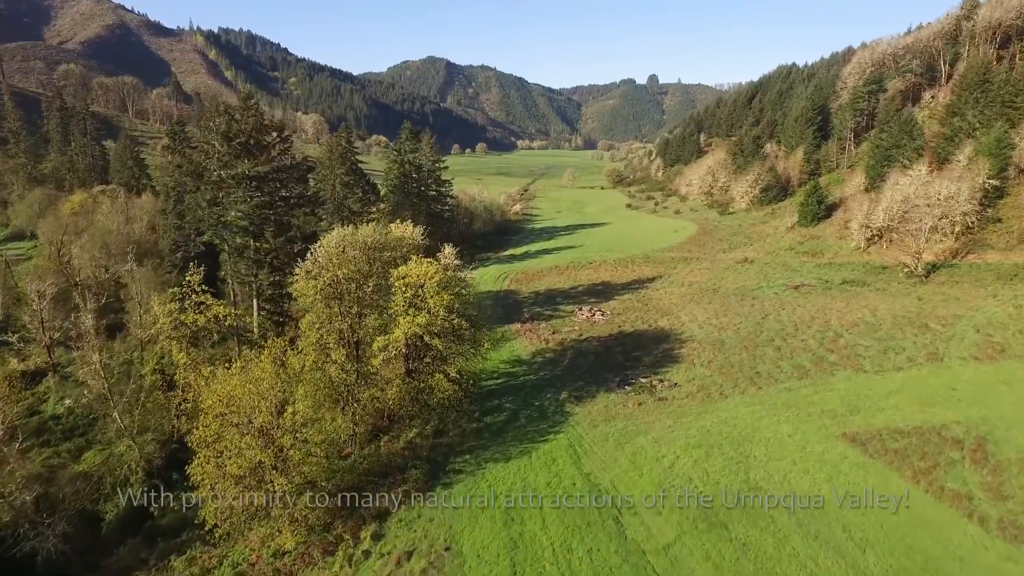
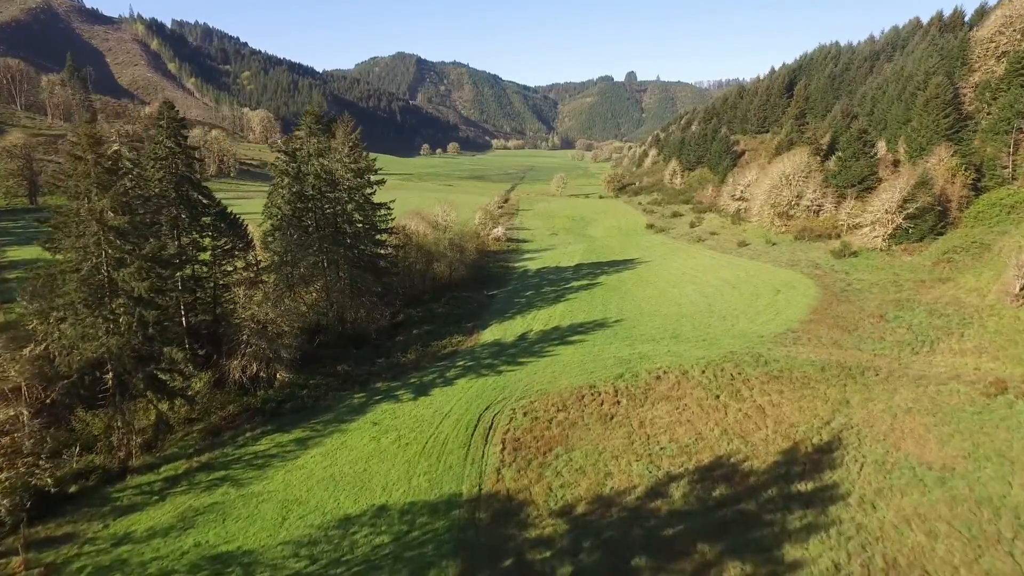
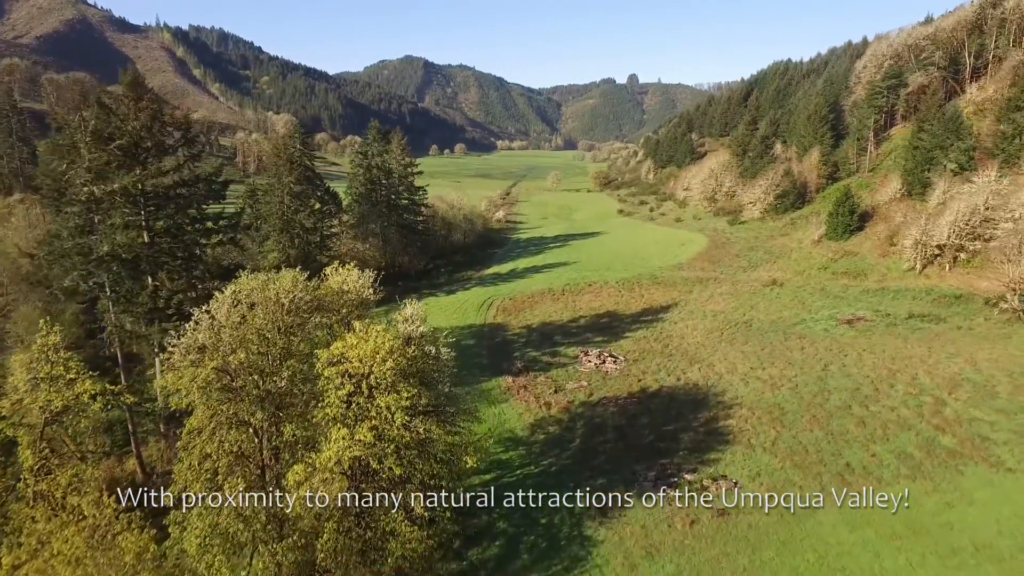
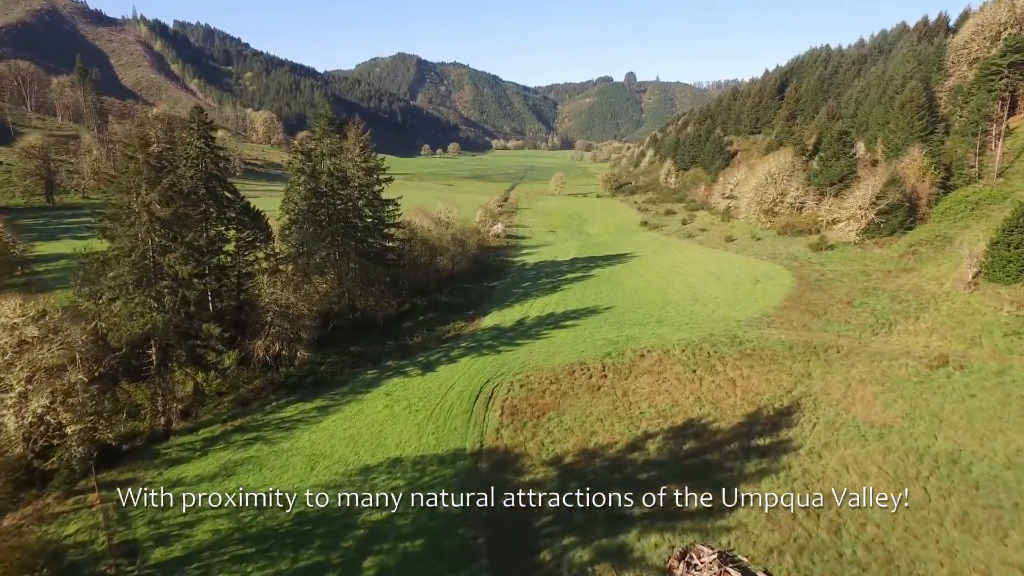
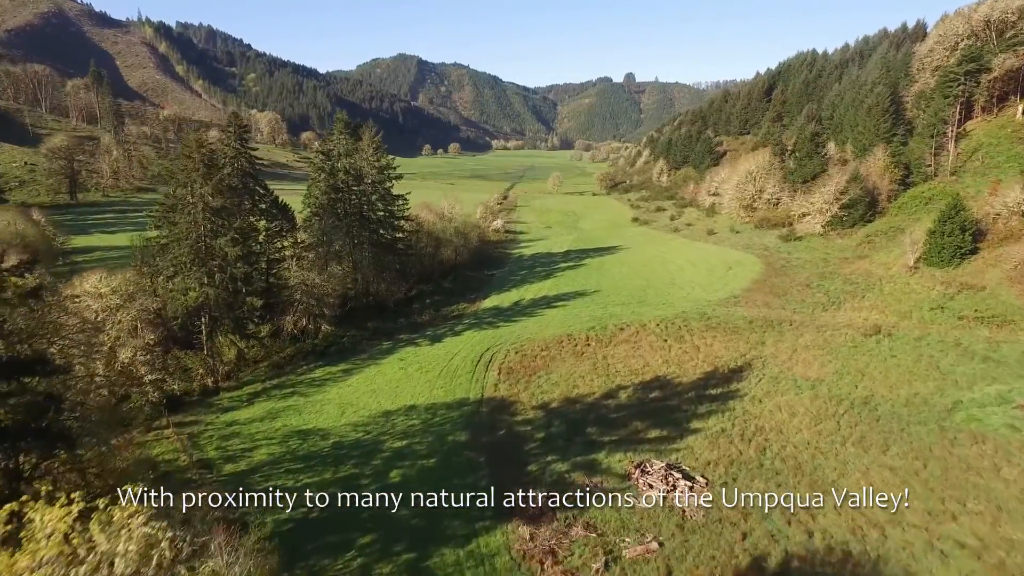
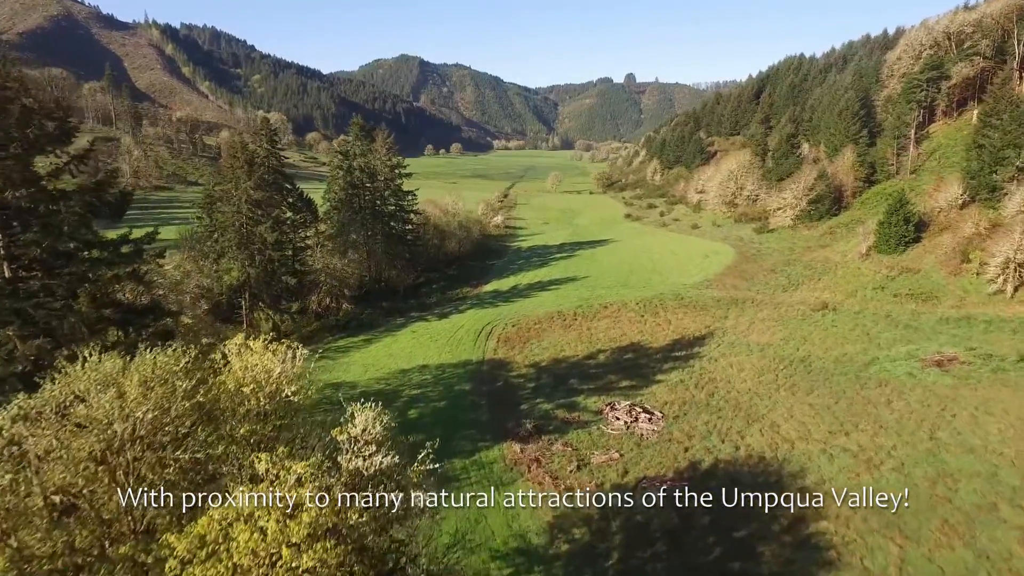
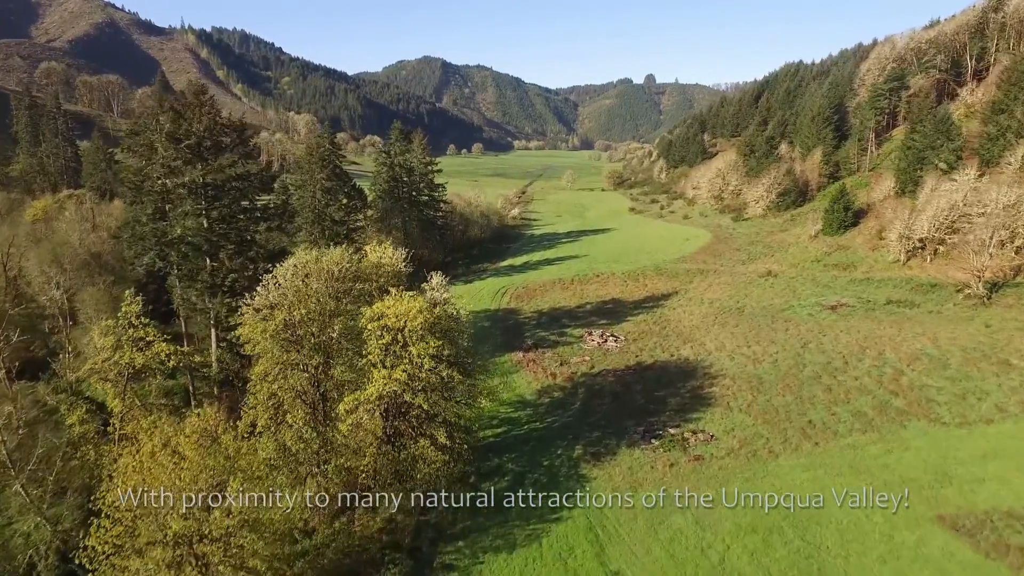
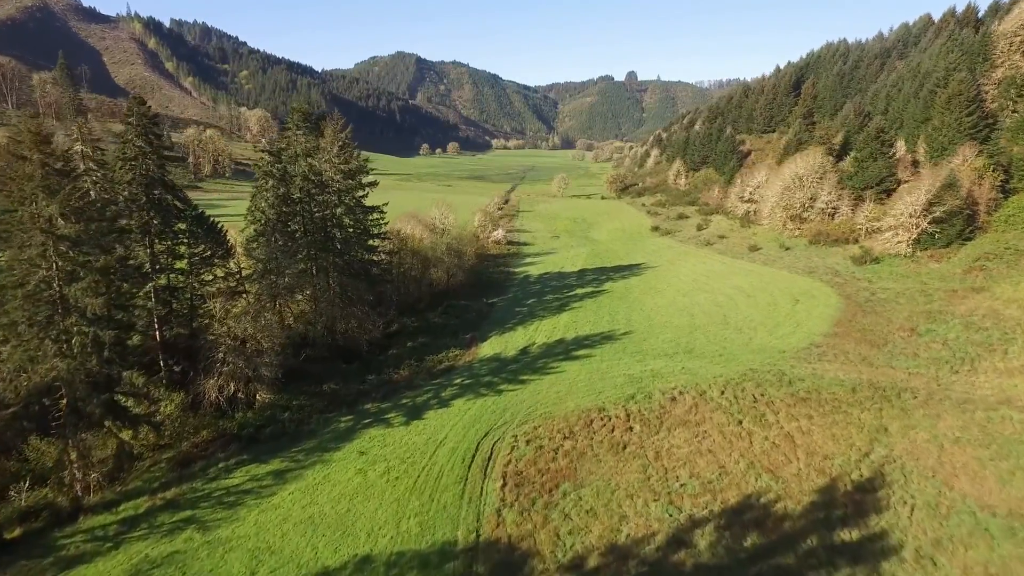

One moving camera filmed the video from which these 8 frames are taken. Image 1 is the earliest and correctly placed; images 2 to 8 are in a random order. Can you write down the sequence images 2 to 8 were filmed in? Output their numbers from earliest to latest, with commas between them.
7, 3, 6, 5, 4, 2, 8
